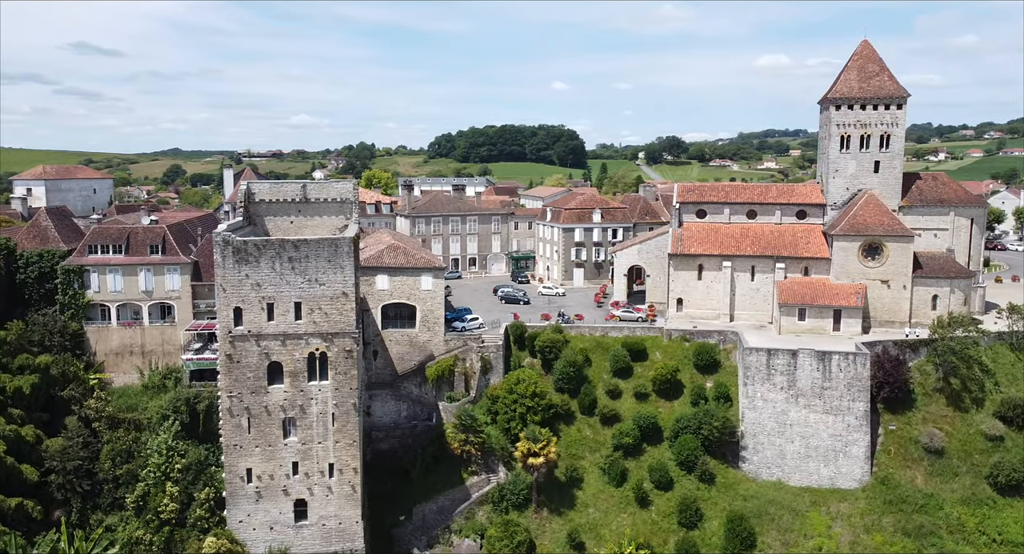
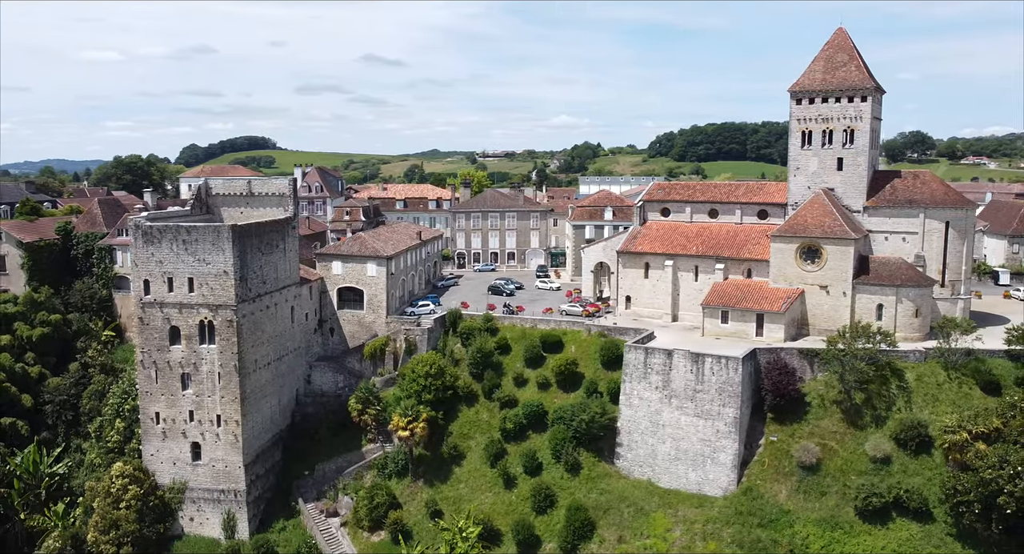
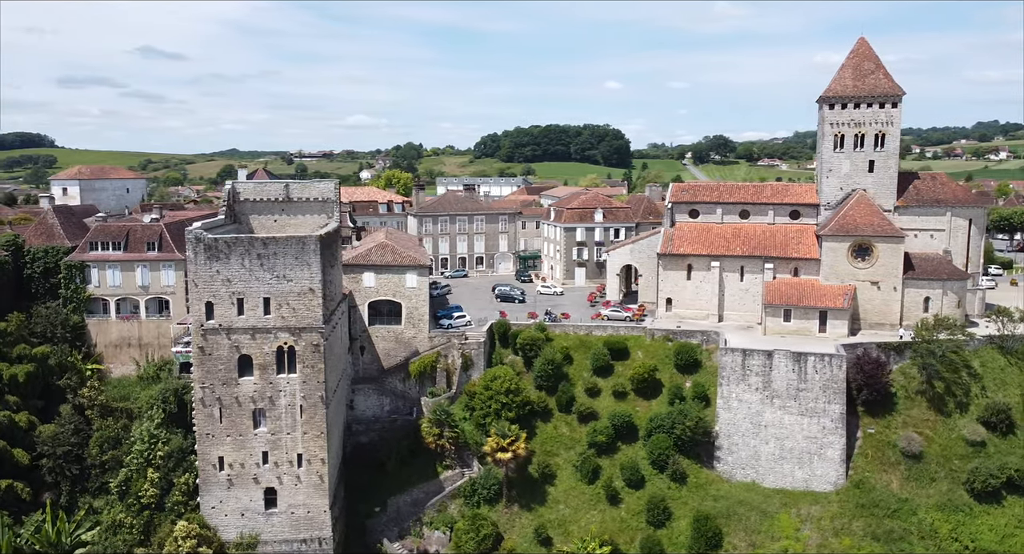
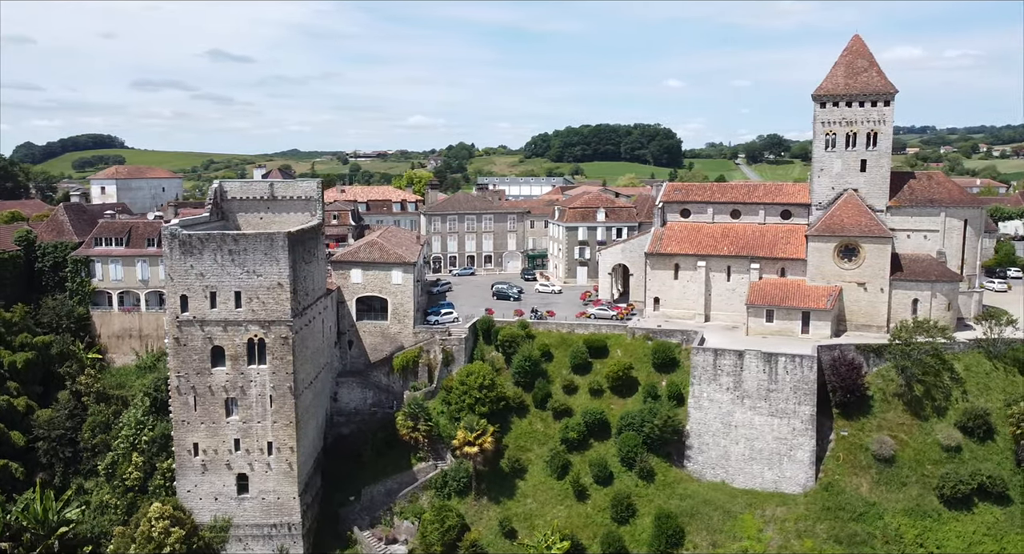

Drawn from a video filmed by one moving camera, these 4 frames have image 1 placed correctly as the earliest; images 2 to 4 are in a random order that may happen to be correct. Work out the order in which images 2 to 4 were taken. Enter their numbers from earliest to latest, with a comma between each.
3, 4, 2
